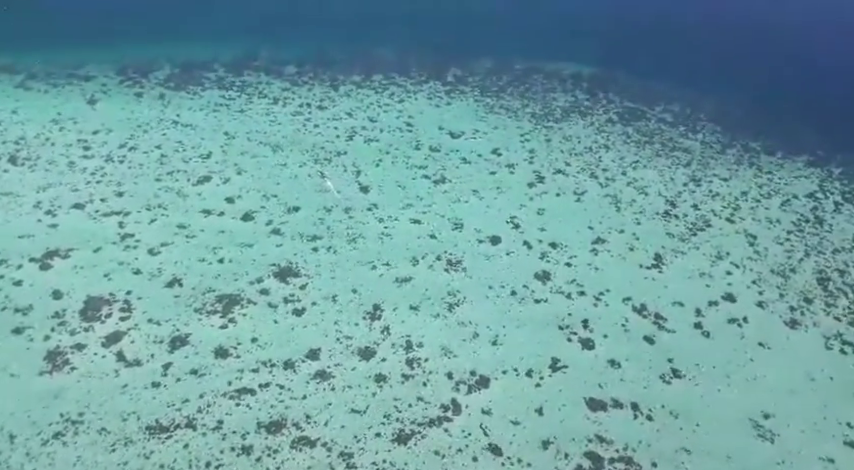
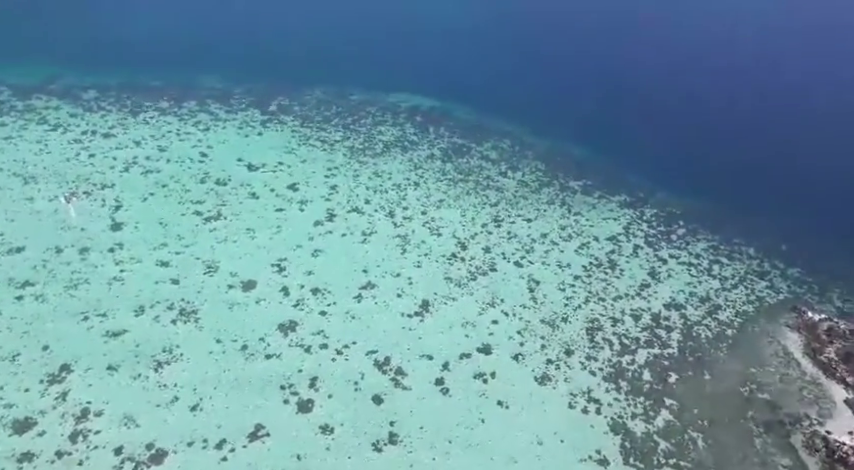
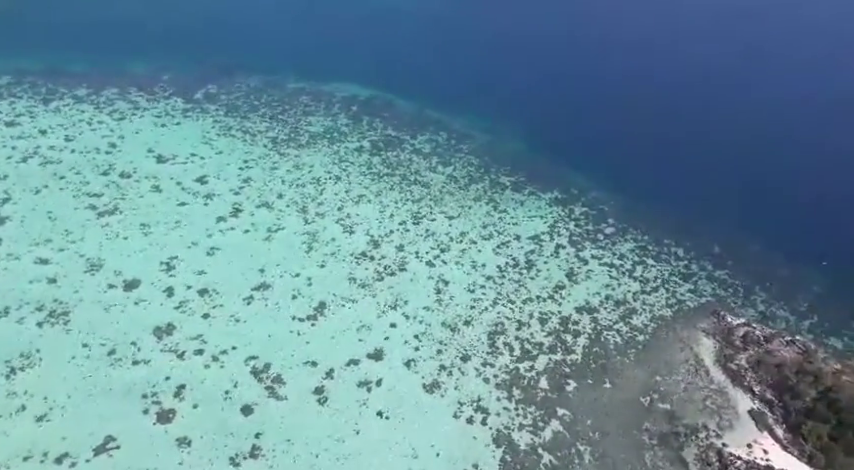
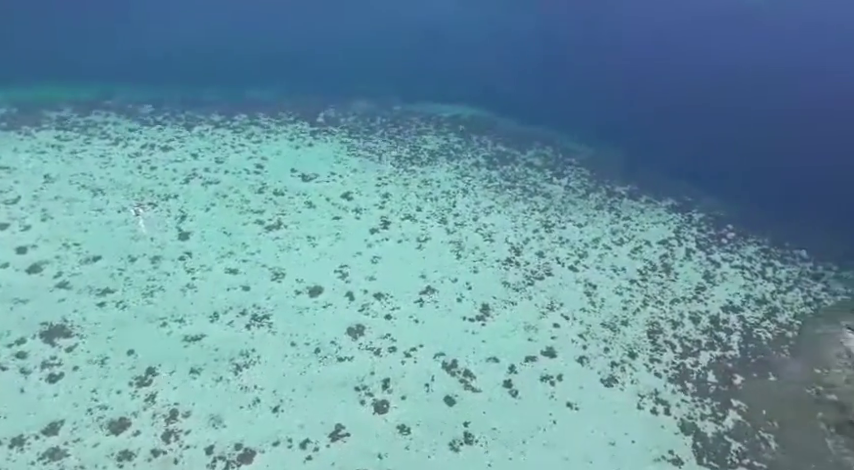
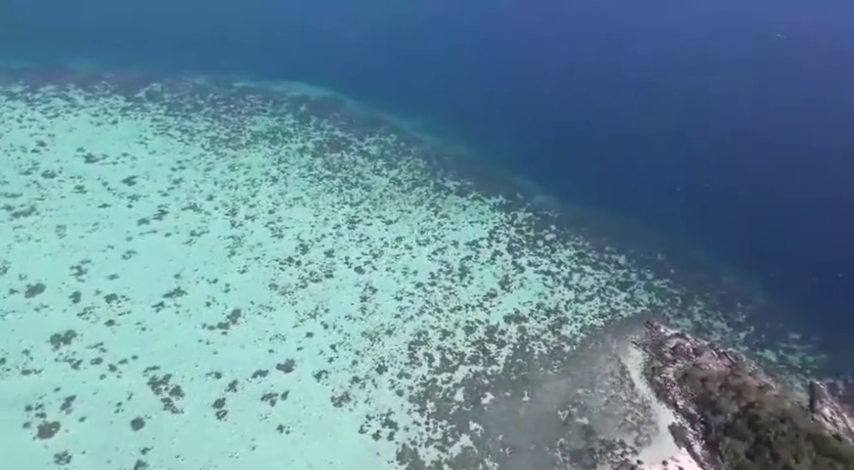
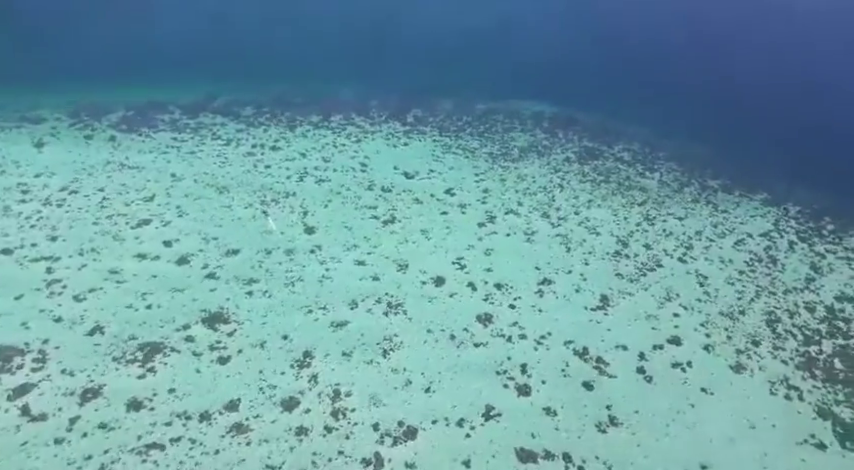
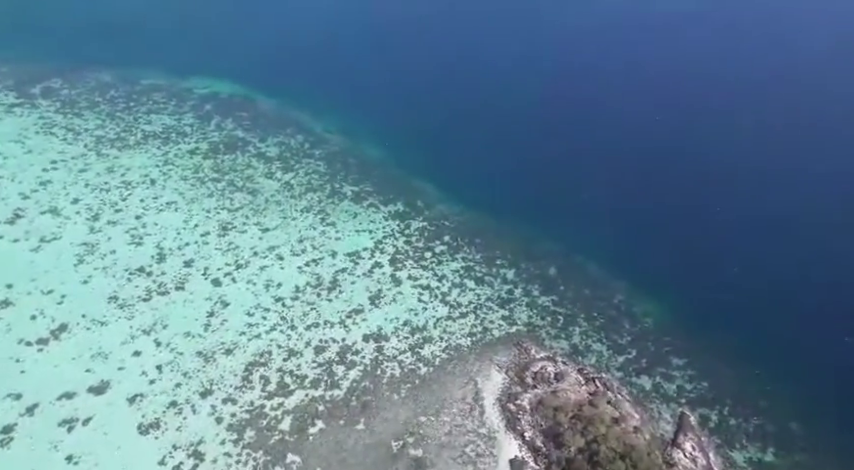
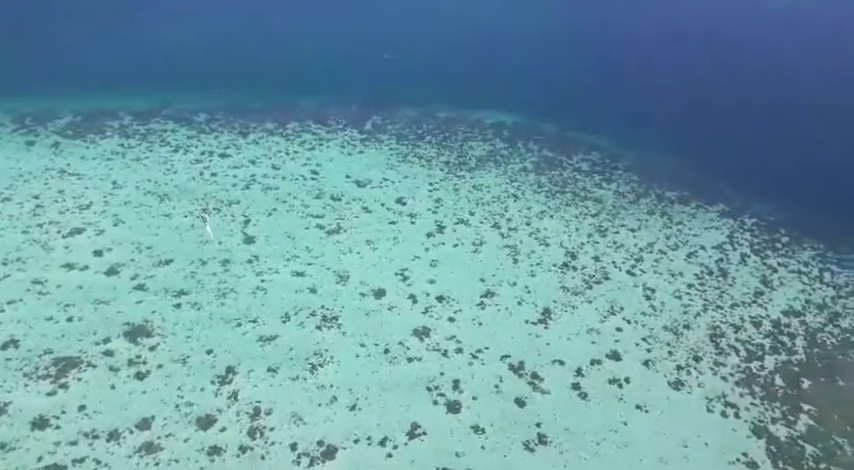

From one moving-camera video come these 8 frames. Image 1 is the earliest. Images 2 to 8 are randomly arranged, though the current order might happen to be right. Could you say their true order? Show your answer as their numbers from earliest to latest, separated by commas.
6, 8, 4, 2, 3, 5, 7
